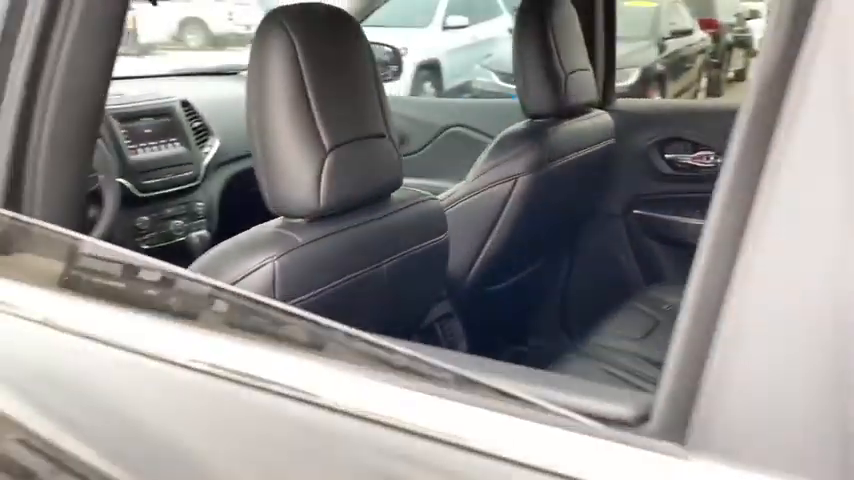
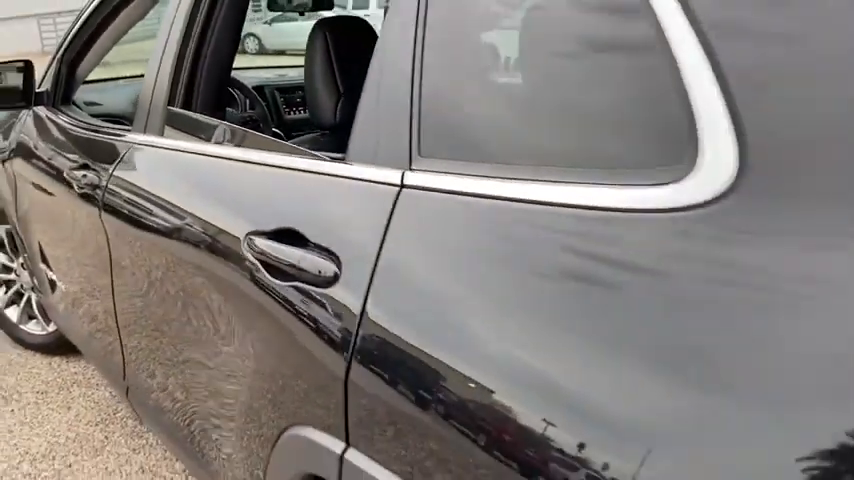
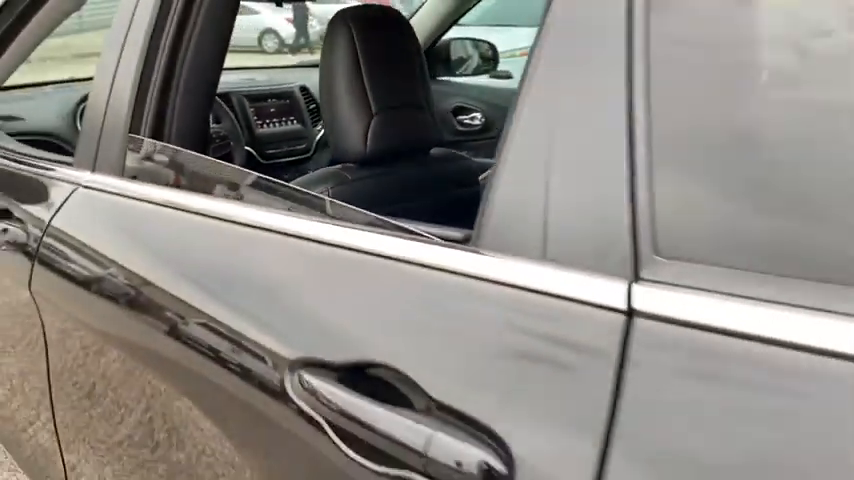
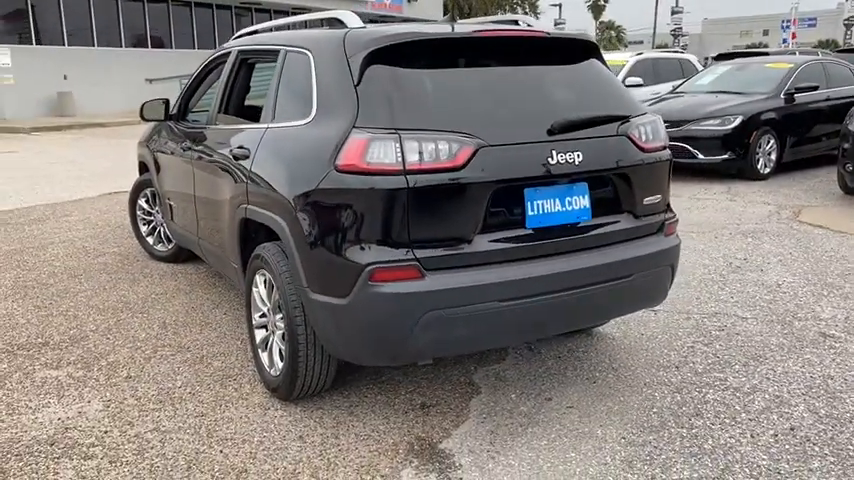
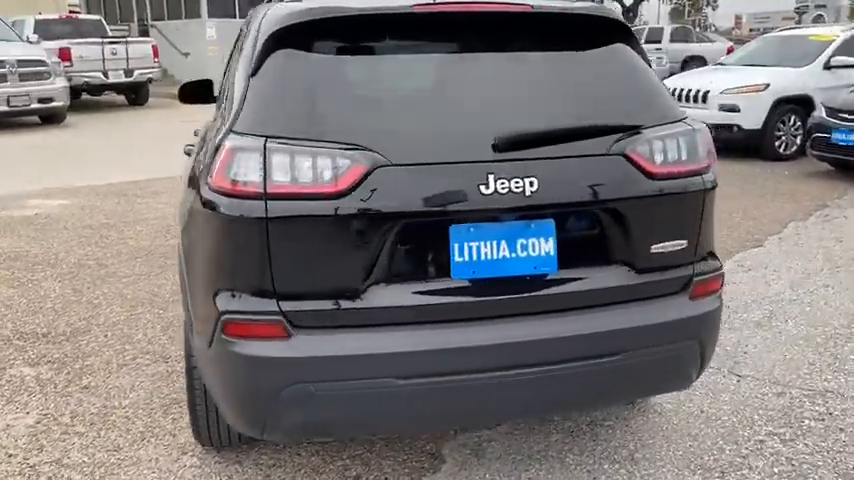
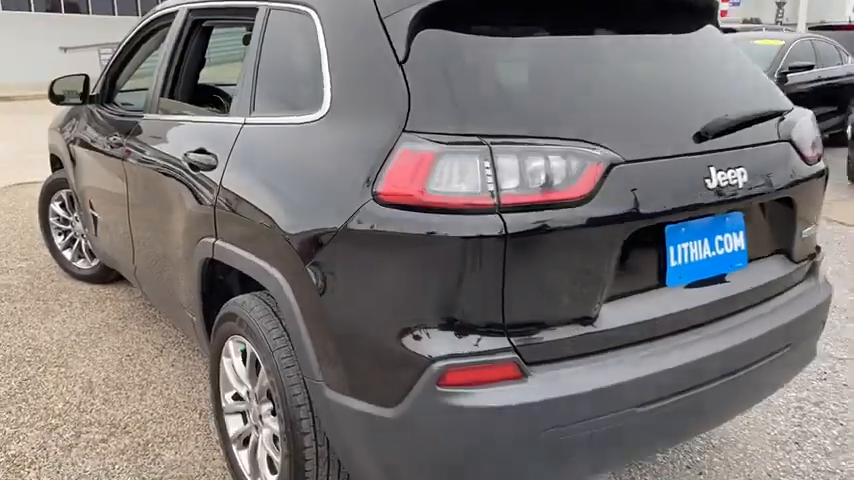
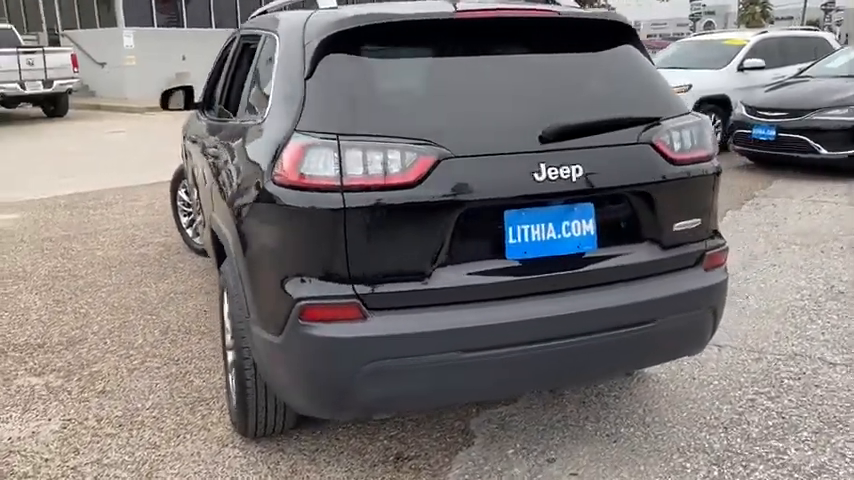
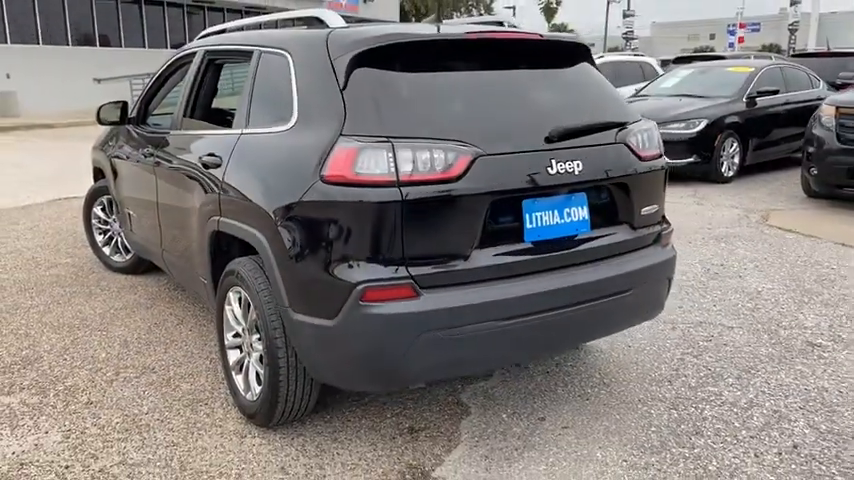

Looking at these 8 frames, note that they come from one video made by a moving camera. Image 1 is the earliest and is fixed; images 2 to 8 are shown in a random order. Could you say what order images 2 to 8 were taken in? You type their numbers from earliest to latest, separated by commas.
3, 2, 6, 8, 4, 7, 5
